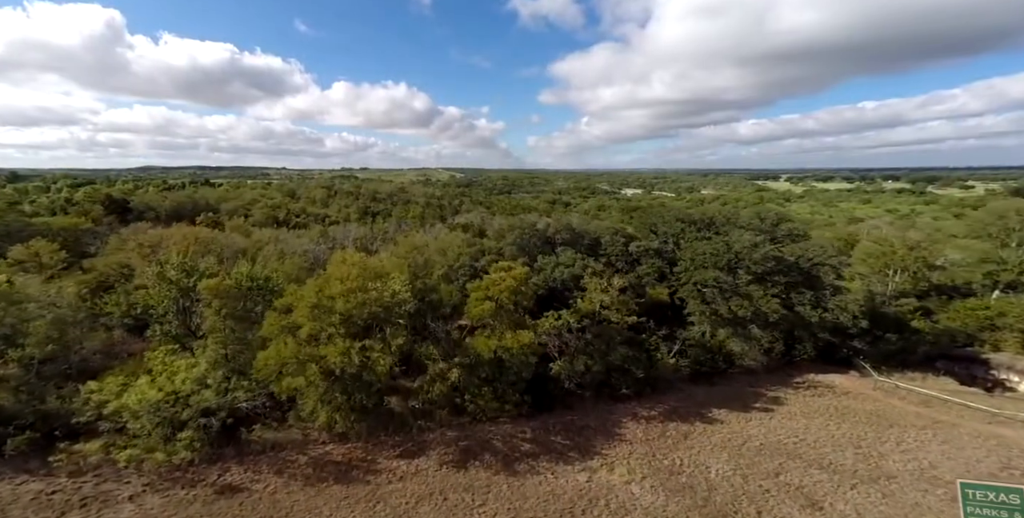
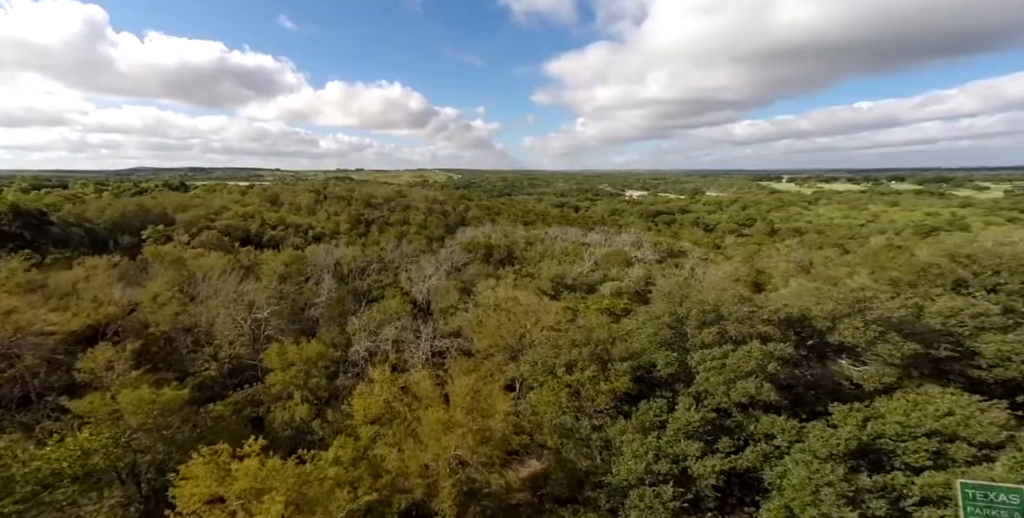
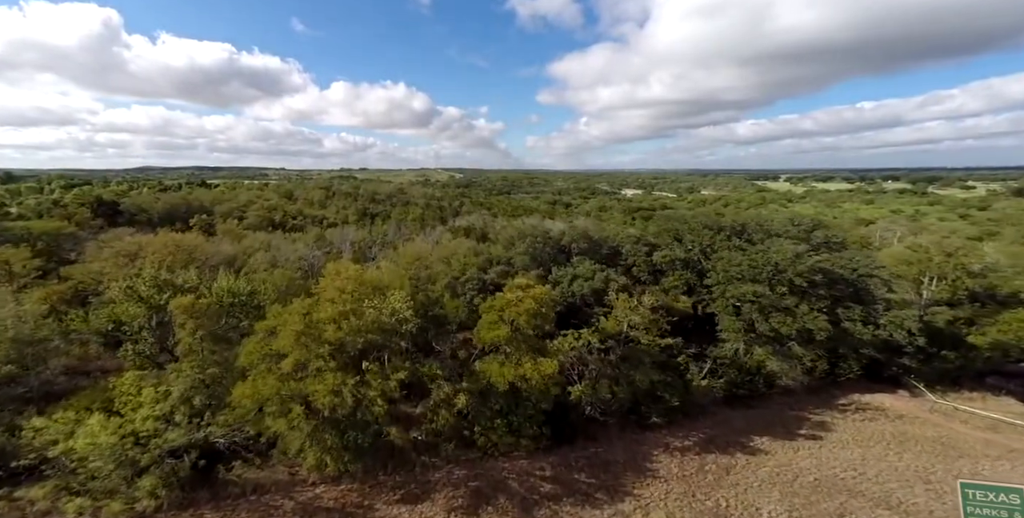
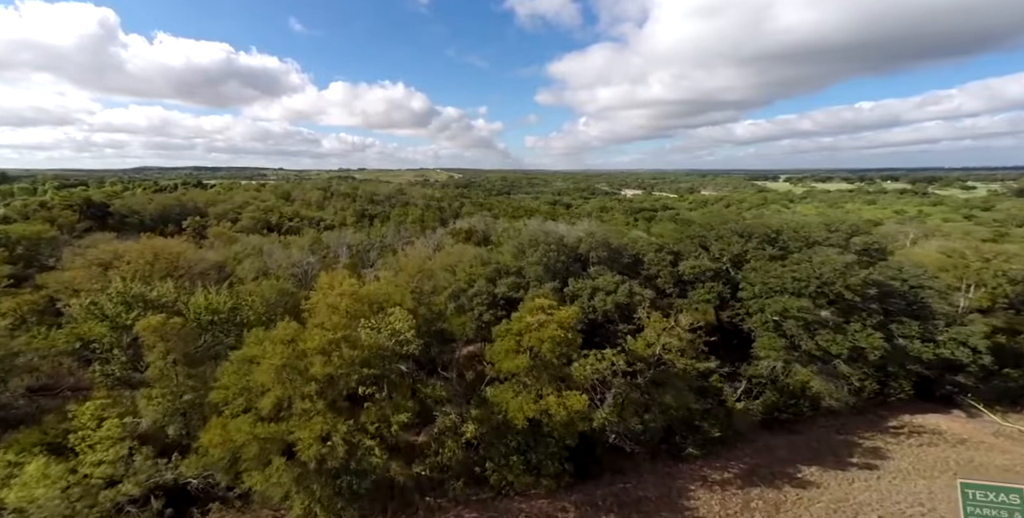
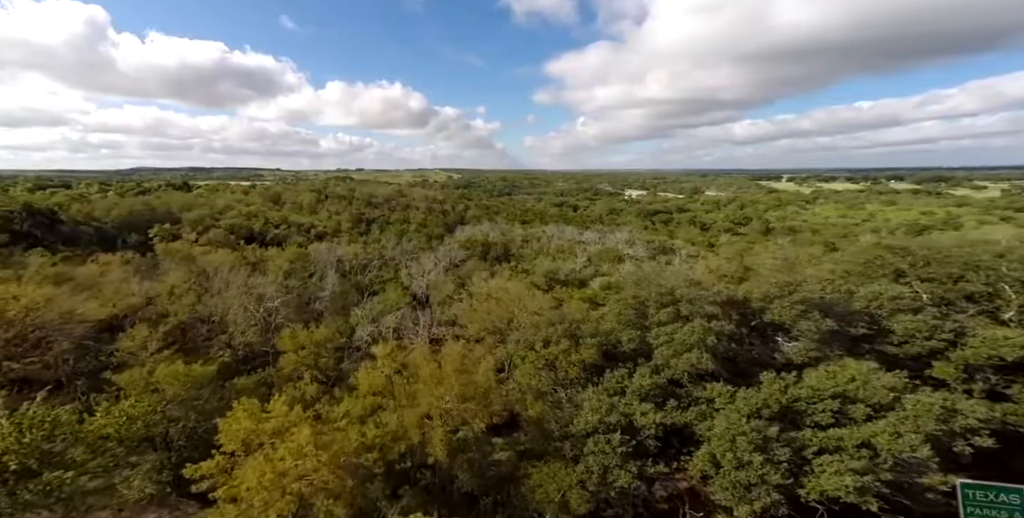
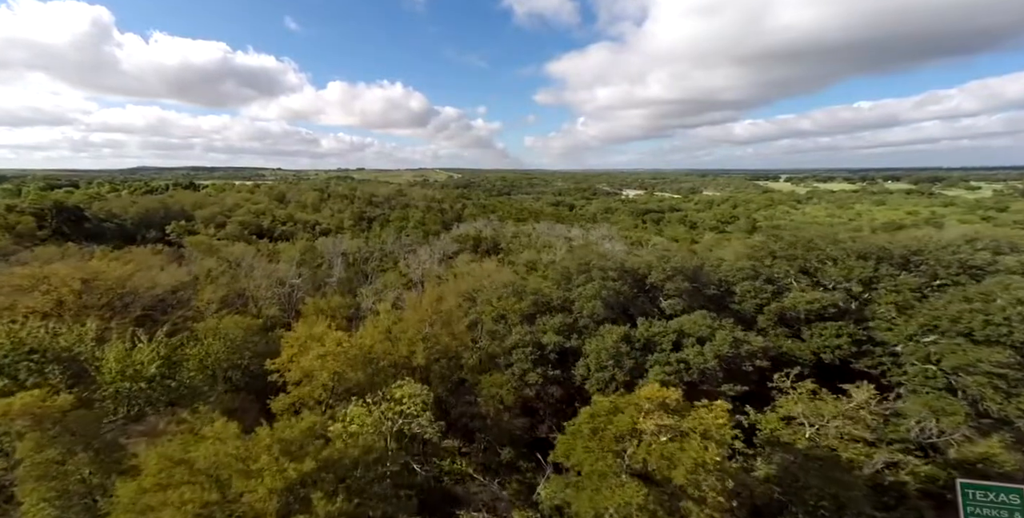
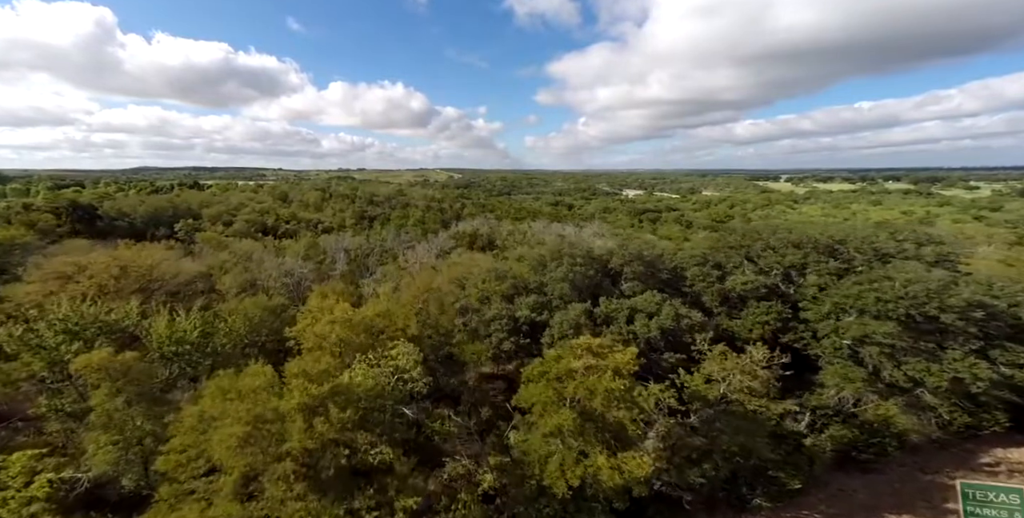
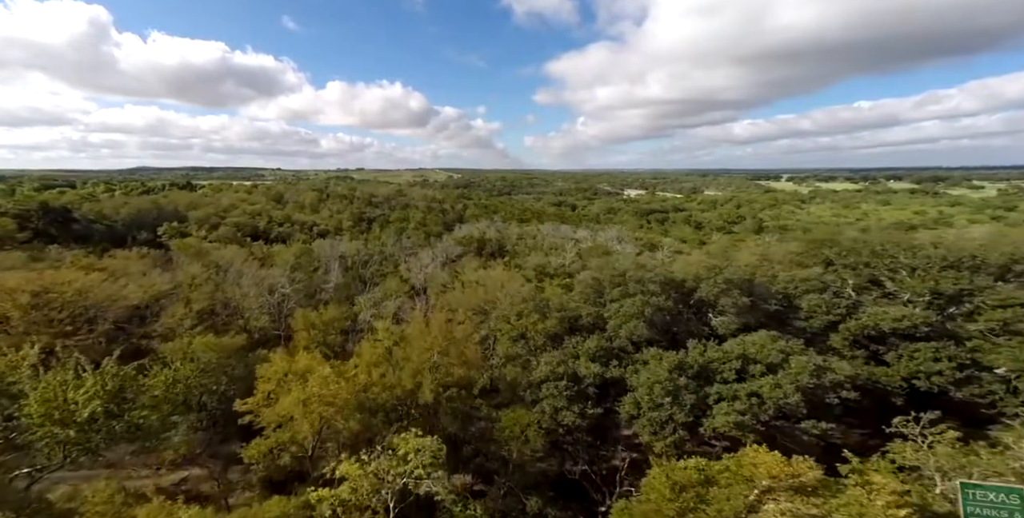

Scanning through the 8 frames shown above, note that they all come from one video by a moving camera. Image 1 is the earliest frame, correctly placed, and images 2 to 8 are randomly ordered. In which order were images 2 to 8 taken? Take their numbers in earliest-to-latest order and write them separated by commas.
3, 4, 7, 6, 8, 5, 2
